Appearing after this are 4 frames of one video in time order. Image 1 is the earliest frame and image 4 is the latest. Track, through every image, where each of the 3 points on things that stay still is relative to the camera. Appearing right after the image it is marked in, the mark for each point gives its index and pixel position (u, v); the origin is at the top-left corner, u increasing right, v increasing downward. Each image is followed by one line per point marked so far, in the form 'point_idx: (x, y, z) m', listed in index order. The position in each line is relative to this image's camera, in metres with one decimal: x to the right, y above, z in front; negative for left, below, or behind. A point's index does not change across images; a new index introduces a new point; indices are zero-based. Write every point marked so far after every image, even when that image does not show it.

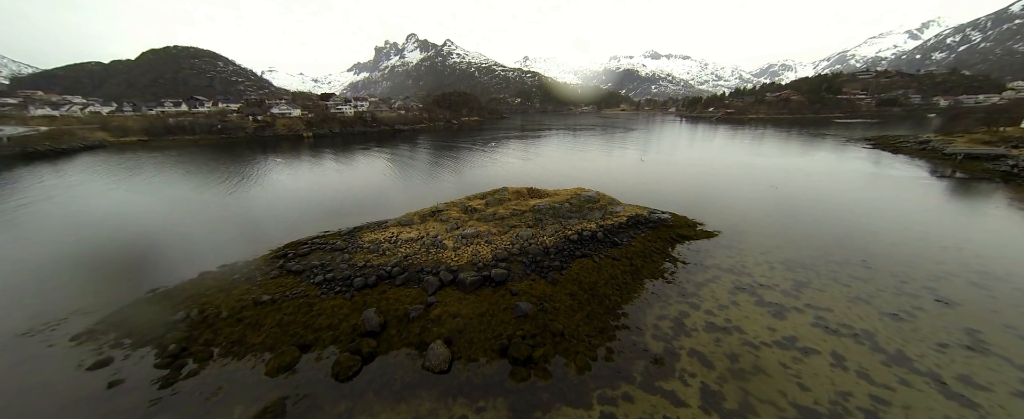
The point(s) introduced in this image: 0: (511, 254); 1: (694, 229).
0: (0.0, -1.8, +12.1) m
1: (+9.1, -1.0, +15.8) m
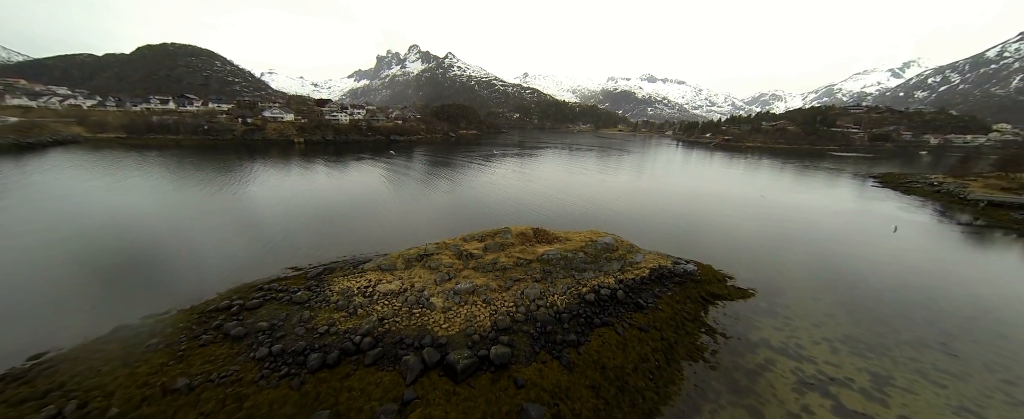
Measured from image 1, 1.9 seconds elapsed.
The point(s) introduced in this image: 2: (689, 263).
0: (+0.1, -3.5, +9.6) m
1: (+9.2, -3.3, +13.5) m
2: (+8.3, -2.5, +14.6) m
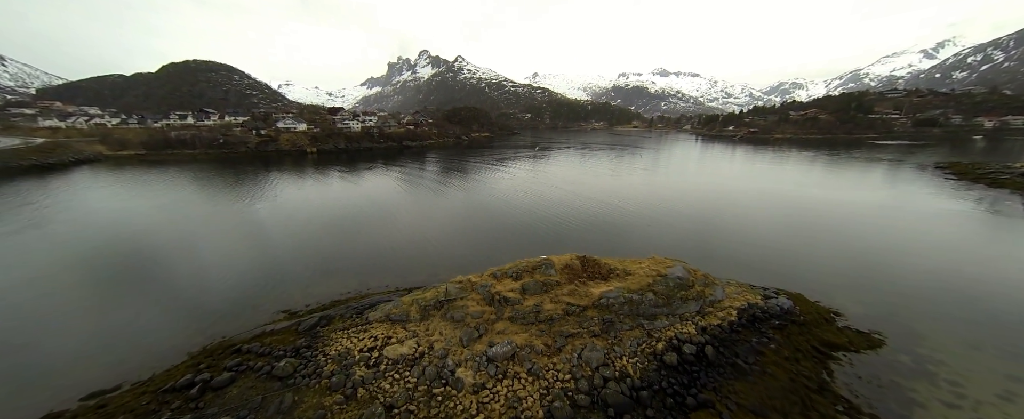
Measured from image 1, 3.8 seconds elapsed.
0: (+1.4, -4.3, +6.8) m
1: (+10.7, -3.9, +10.2) m
2: (+9.7, -3.1, +11.3) m
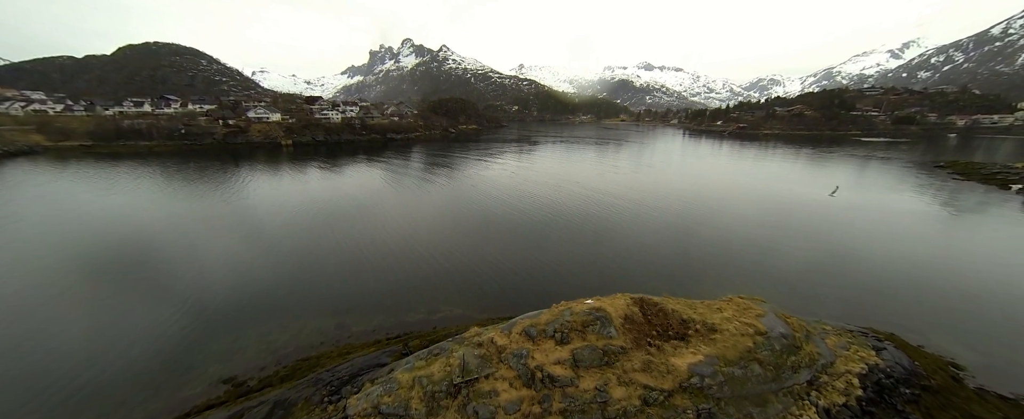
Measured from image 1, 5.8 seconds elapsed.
0: (+2.5, -5.1, +3.9) m
1: (+11.6, -4.6, +7.8) m
2: (+10.6, -3.8, +8.8) m
